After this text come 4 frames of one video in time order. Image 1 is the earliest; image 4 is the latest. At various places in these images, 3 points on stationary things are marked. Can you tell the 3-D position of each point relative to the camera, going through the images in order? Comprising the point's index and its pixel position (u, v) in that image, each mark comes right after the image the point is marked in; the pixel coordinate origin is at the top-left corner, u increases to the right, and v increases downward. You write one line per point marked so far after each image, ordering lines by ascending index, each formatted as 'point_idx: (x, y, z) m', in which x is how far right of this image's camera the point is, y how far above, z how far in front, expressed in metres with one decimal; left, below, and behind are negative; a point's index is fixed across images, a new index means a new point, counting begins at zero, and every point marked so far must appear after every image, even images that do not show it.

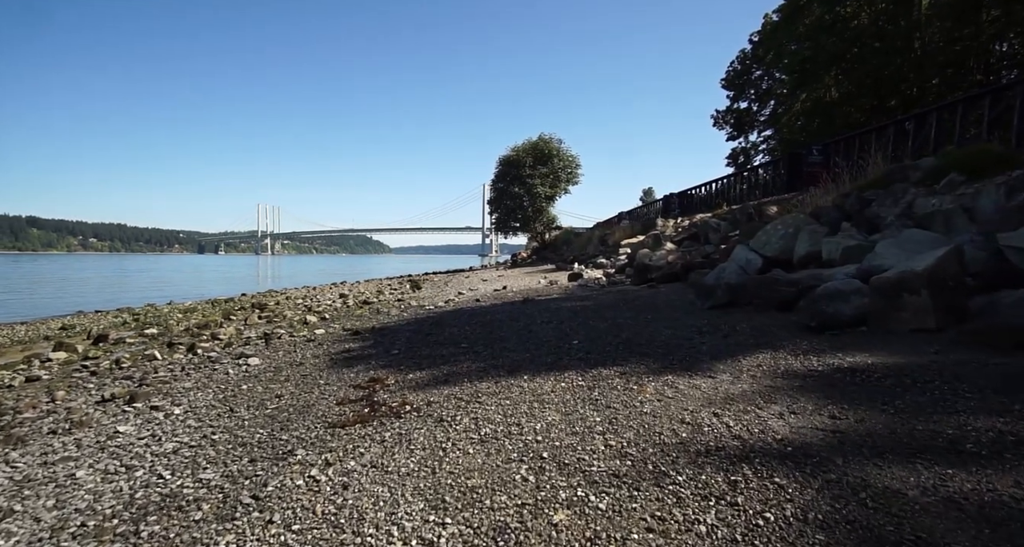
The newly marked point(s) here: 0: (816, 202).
0: (+5.6, +1.3, +9.9) m
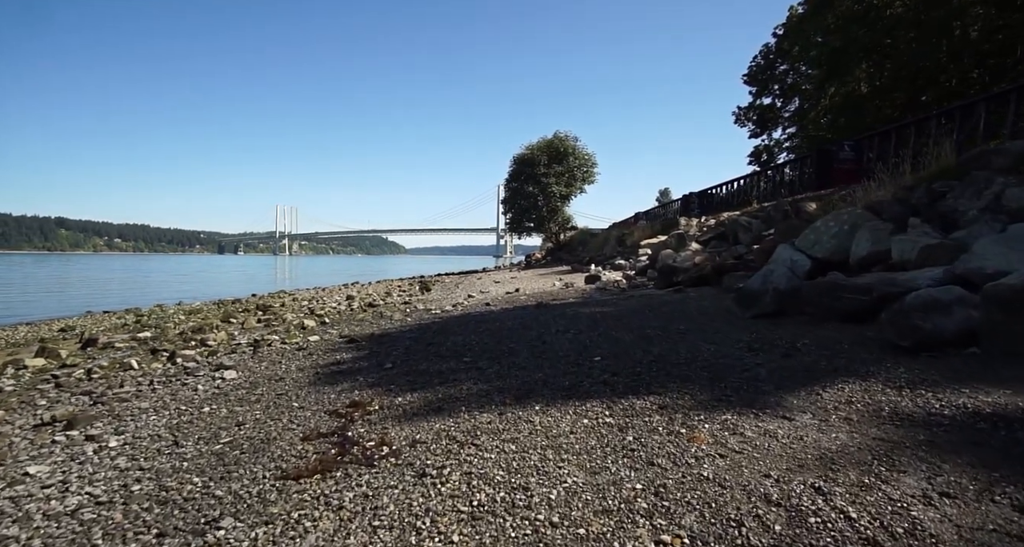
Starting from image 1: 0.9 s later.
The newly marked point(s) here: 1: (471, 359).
0: (+5.8, +1.3, +8.7) m
1: (-0.5, -1.0, +6.5) m
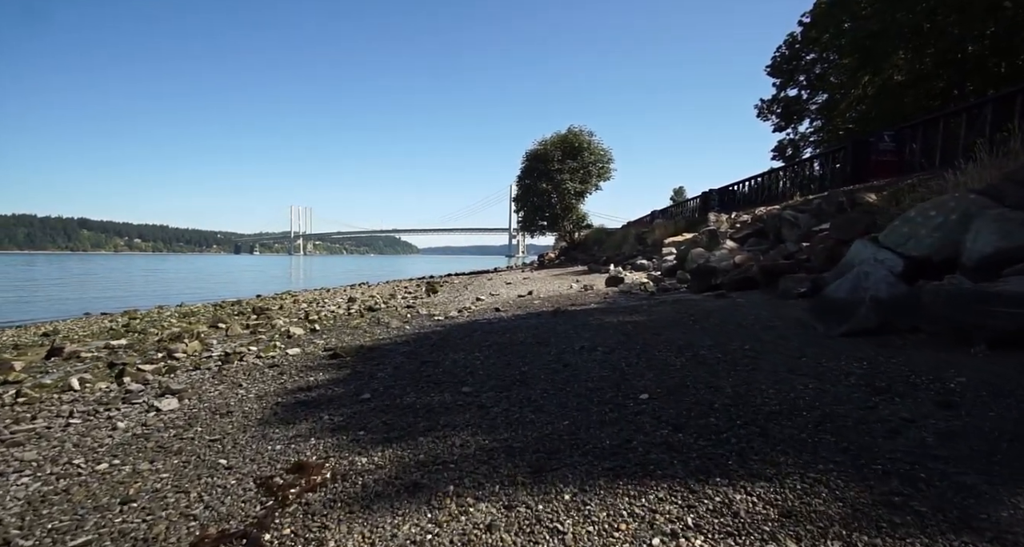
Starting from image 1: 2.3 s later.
0: (+6.0, +1.2, +7.0) m
1: (-0.4, -1.1, +4.9) m
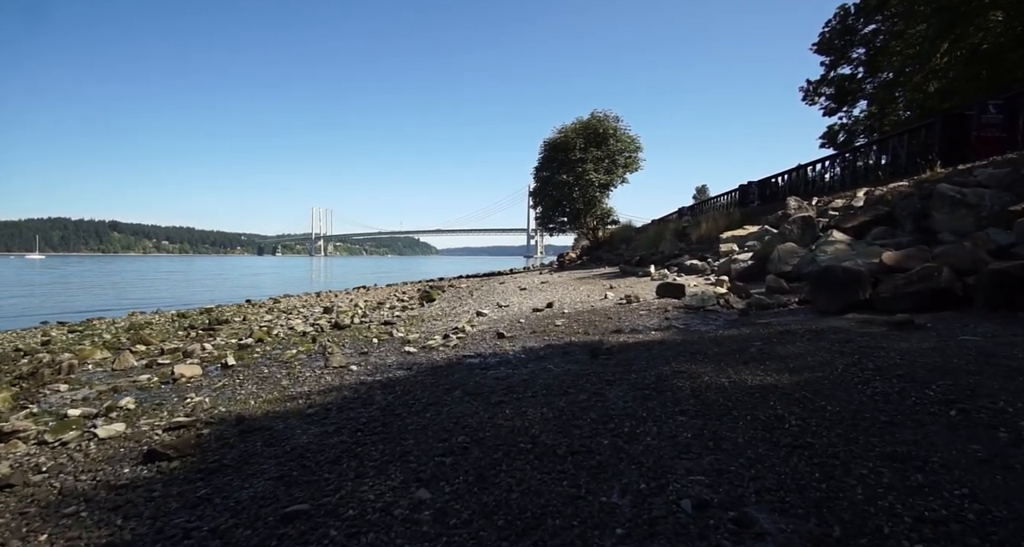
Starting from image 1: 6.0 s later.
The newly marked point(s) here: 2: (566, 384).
0: (+5.9, +1.1, +2.5) m
1: (-0.5, -1.2, +0.7) m
2: (+0.6, -1.0, +4.7) m
